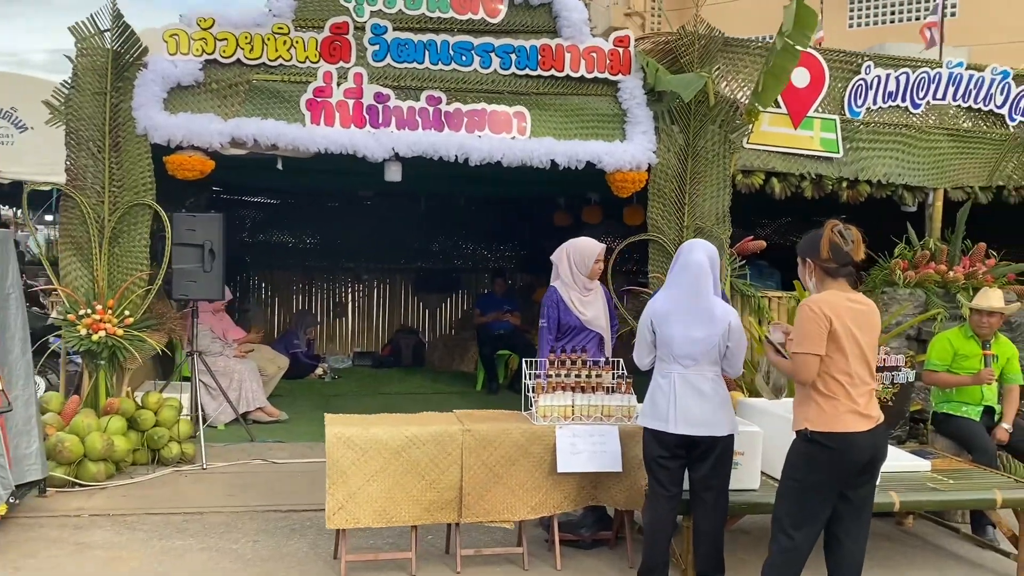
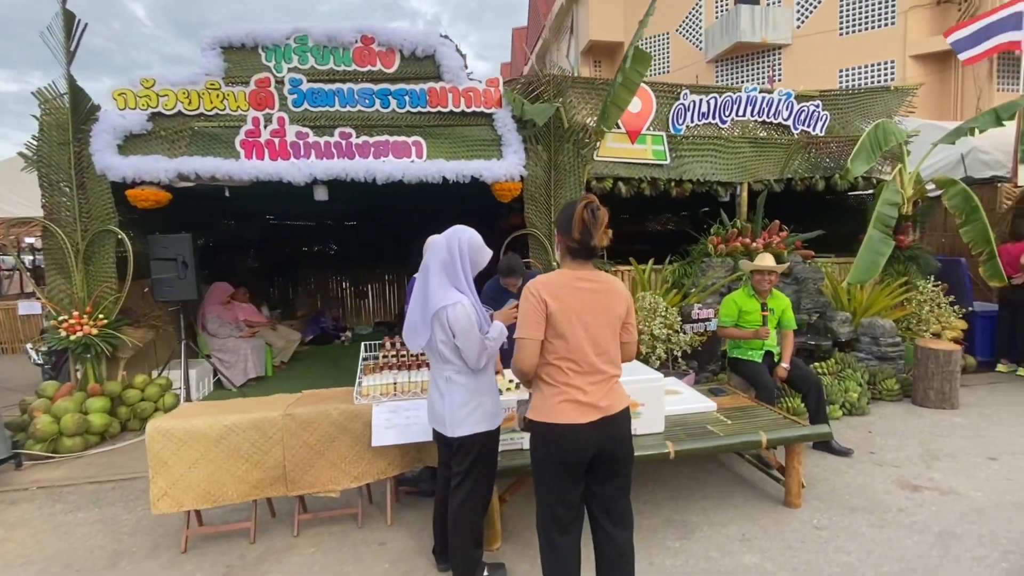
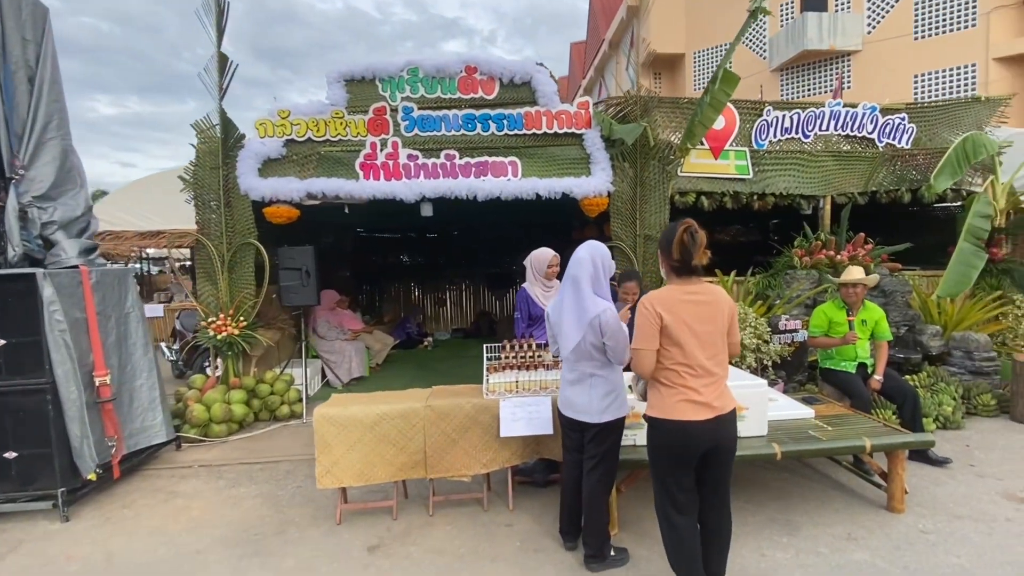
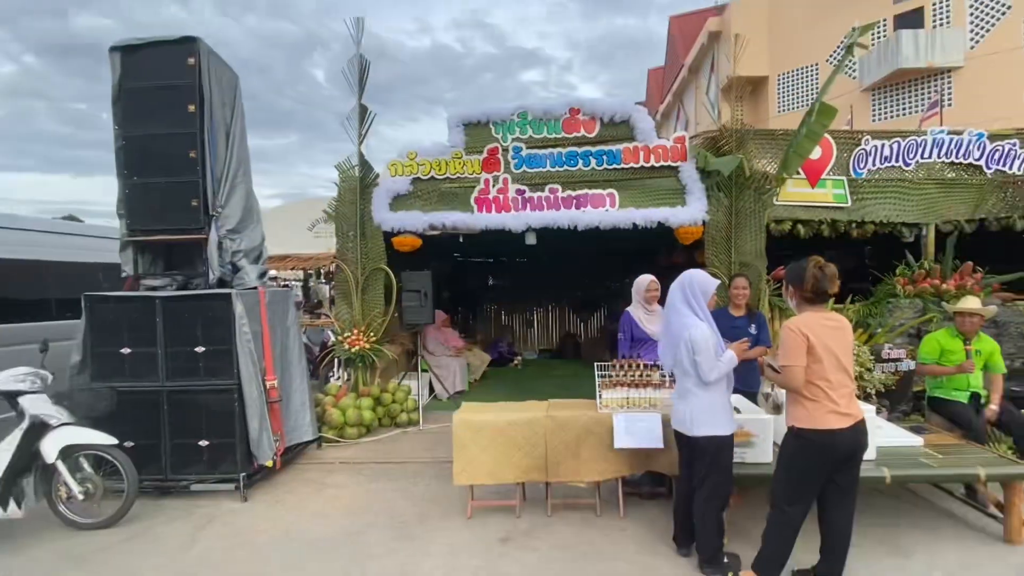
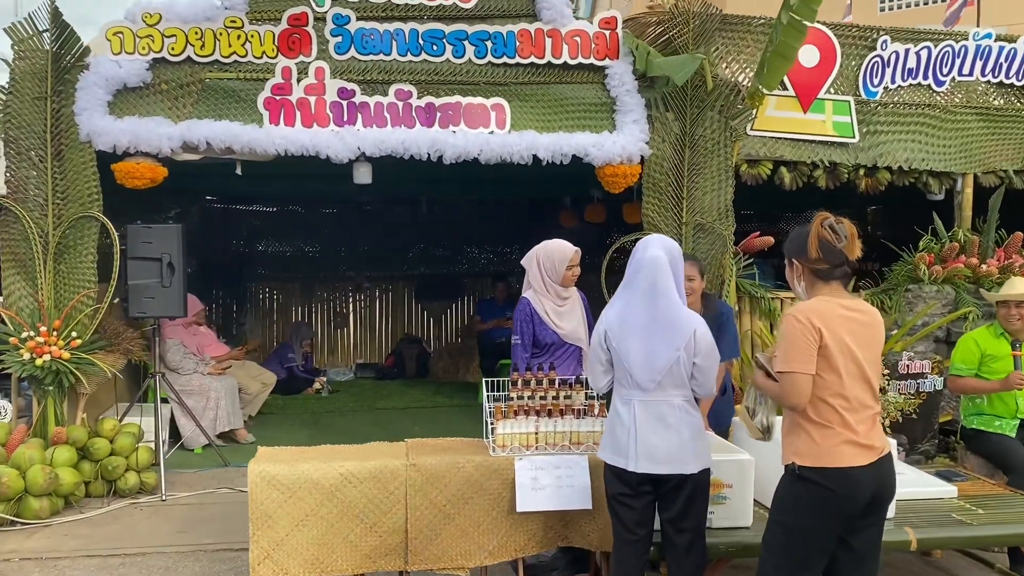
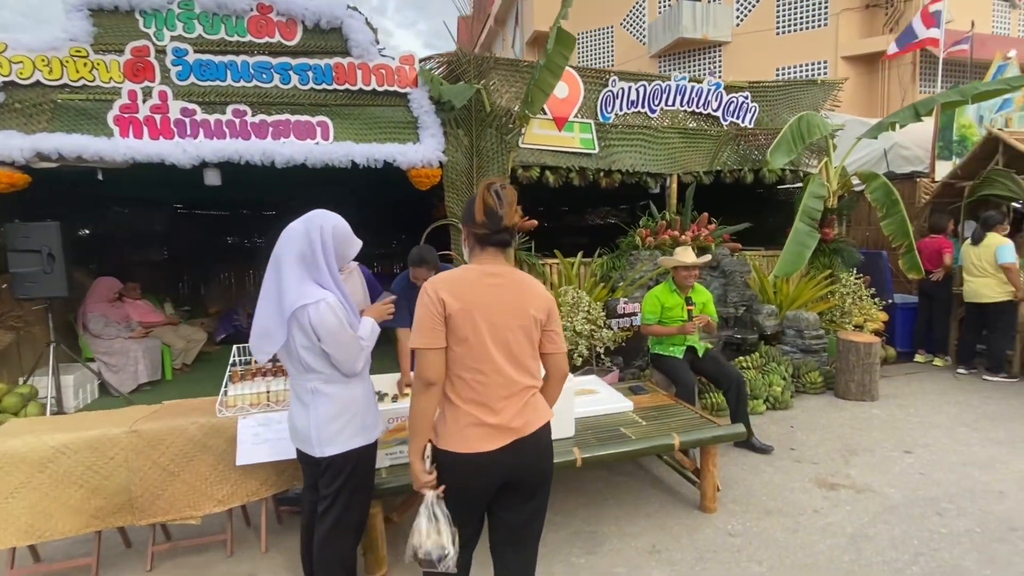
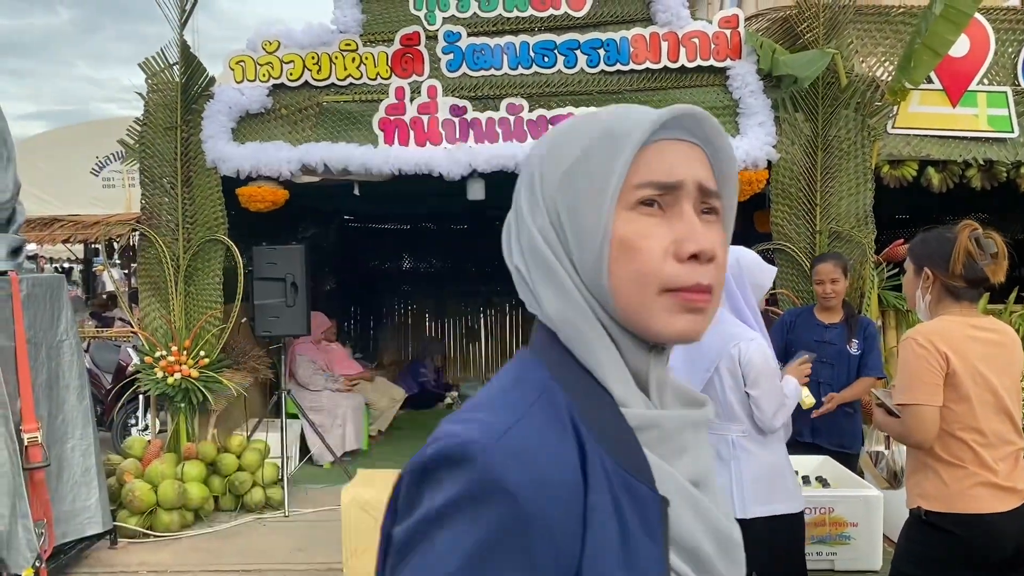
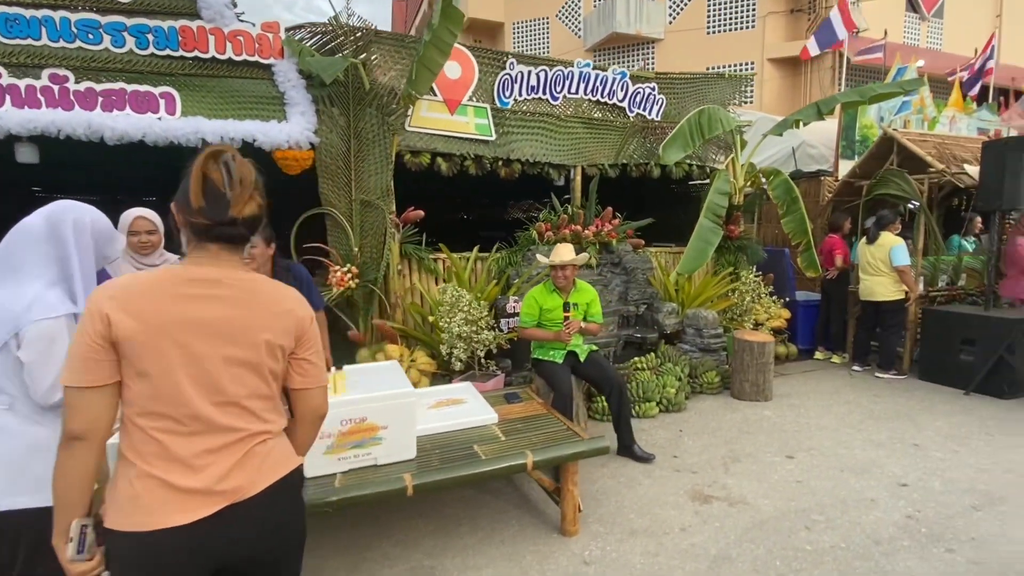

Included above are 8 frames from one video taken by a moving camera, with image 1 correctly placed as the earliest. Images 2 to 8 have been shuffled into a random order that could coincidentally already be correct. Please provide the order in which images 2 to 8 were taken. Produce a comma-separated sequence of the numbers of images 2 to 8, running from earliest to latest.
5, 7, 4, 3, 2, 6, 8
